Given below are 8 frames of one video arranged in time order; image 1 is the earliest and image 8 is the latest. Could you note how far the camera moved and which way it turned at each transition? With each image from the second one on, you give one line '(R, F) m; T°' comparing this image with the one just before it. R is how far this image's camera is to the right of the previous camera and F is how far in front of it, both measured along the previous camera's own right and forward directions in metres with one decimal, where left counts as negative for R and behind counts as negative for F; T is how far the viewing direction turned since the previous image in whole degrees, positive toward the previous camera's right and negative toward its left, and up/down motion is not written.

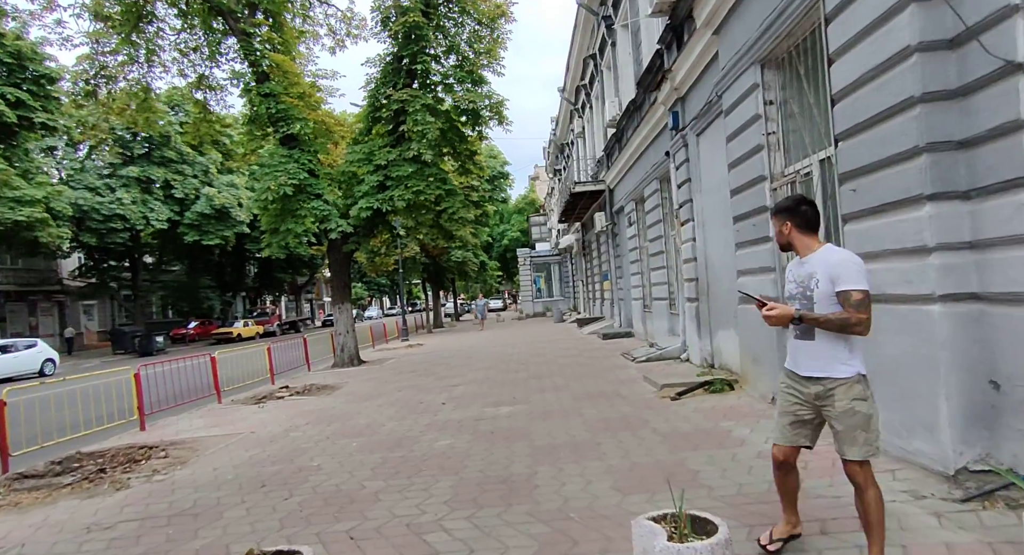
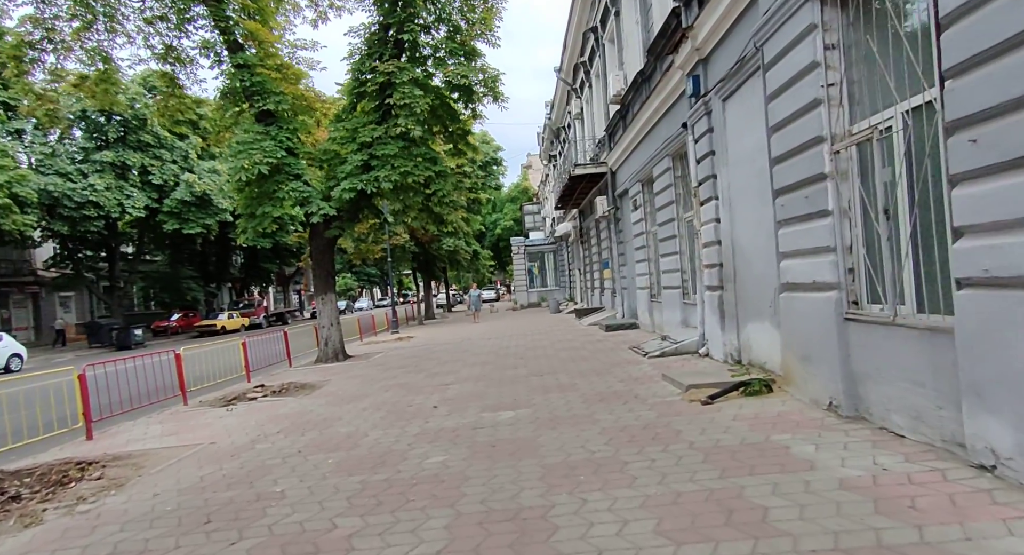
(-0.1, +1.2) m; +1°
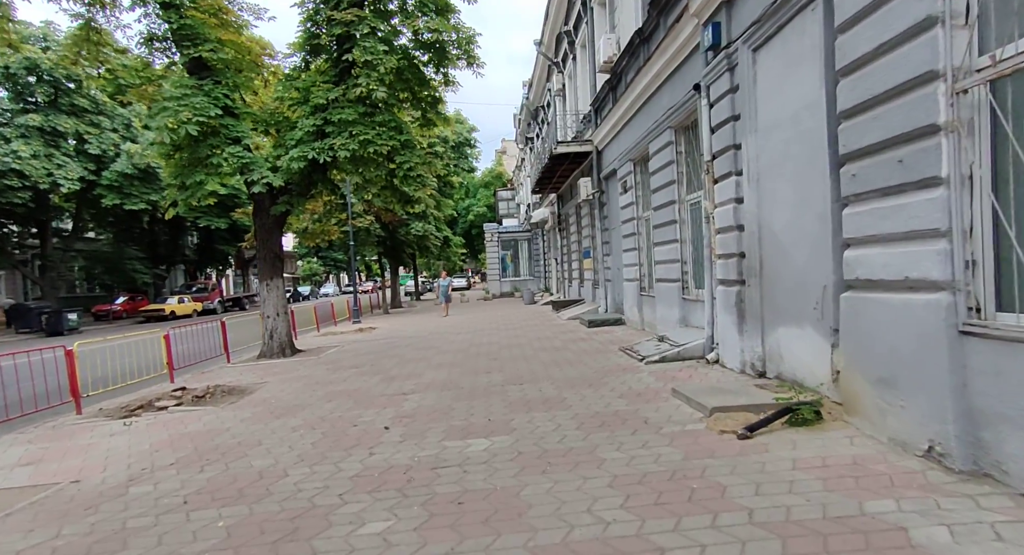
(0.0, +1.8) m; +2°
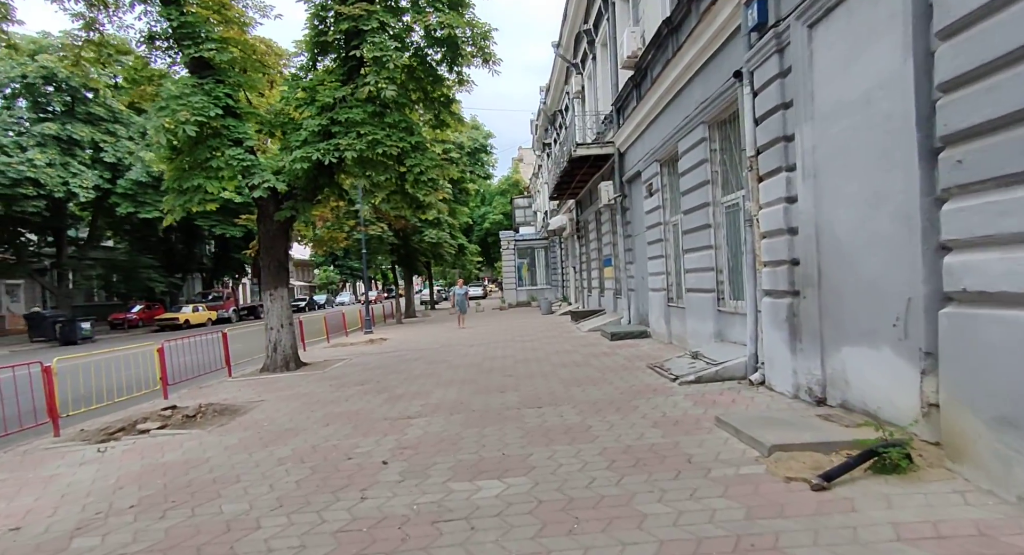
(0.0, +0.9) m; -1°
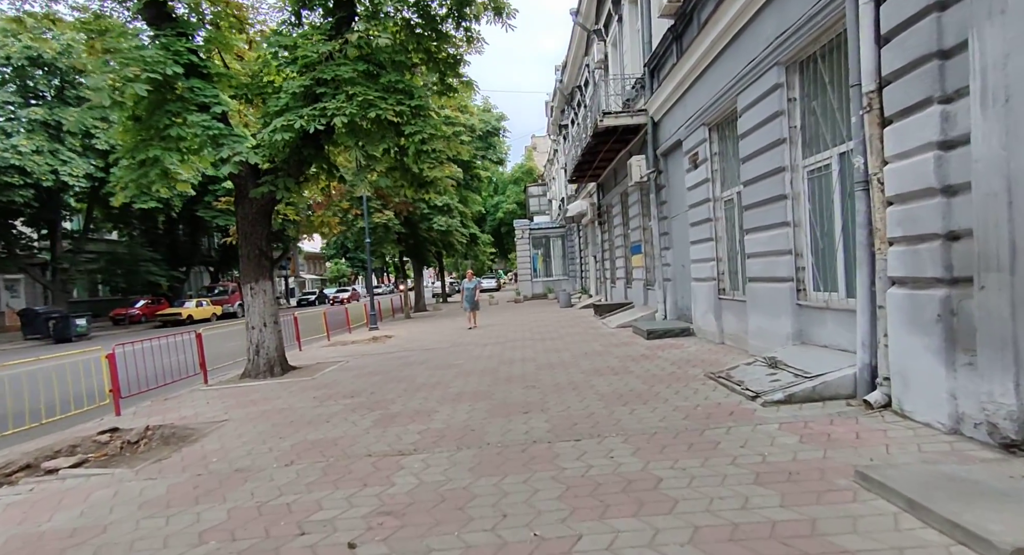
(-0.1, +2.0) m; -1°
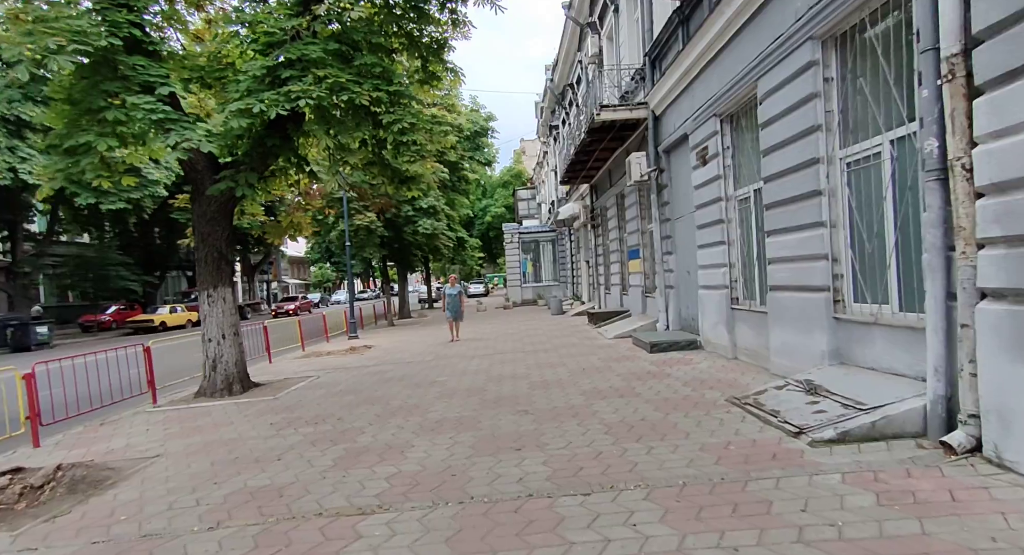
(0.0, +1.2) m; +1°
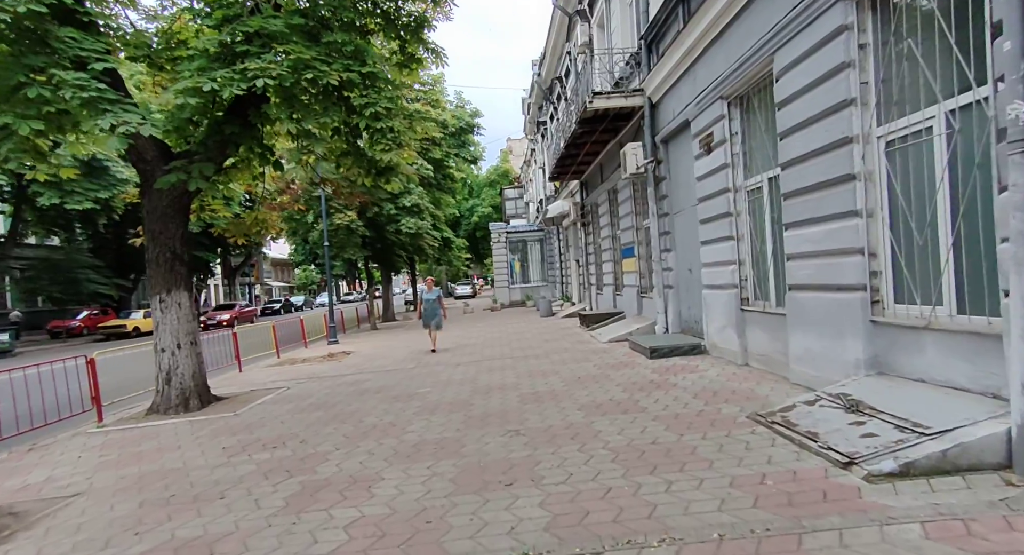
(0.0, +0.9) m; +1°
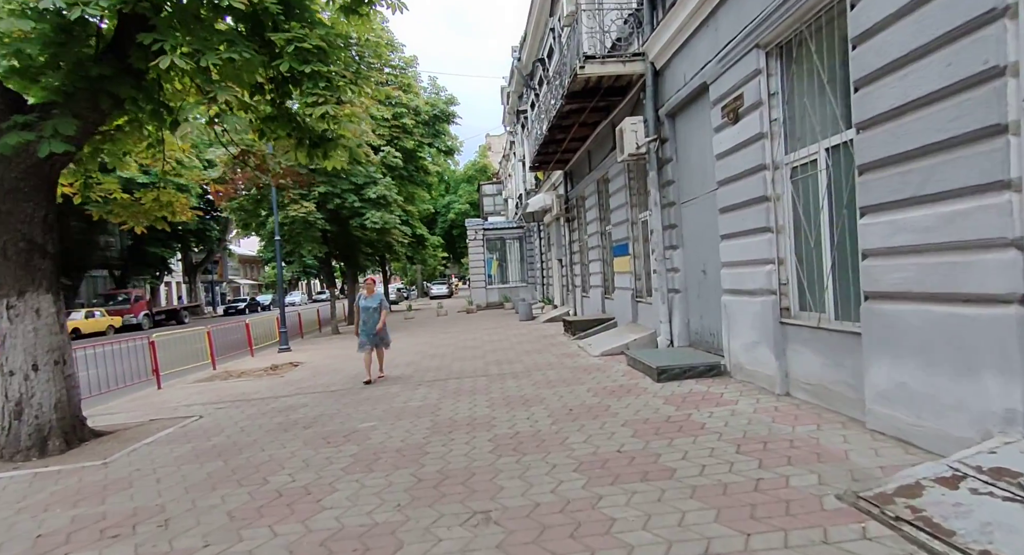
(+0.1, +2.2) m; +2°
